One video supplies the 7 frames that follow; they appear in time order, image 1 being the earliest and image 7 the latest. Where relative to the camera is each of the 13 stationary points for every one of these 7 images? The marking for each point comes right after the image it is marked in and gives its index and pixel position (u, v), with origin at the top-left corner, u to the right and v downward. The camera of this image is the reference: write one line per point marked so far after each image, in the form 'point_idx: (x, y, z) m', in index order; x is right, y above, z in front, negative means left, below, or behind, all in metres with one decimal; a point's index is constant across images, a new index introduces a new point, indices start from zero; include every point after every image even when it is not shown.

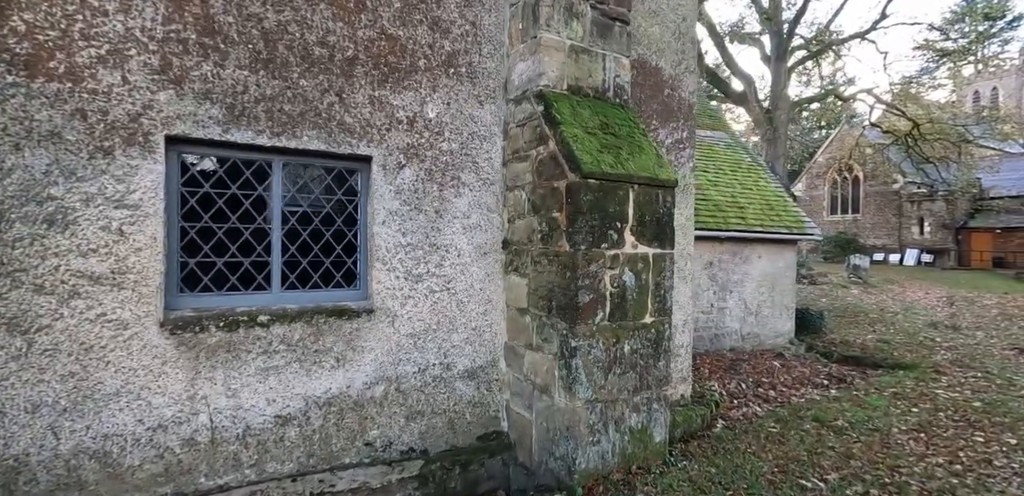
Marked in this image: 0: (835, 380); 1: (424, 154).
0: (+4.9, -2.0, +8.1) m
1: (-0.7, +0.8, +4.5) m
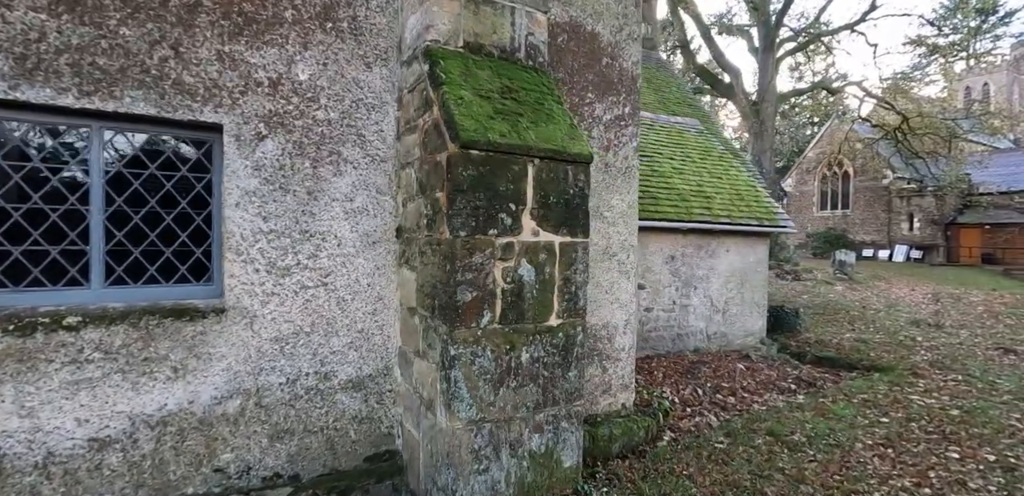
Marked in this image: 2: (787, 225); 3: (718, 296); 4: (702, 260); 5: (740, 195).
0: (+4.1, -1.9, +7.5) m
1: (-1.6, +0.9, +3.8) m
2: (+4.6, +0.4, +8.9) m
3: (+3.4, -0.8, +8.7) m
4: (+3.1, -0.2, +8.5) m
5: (+3.9, +0.9, +9.1) m
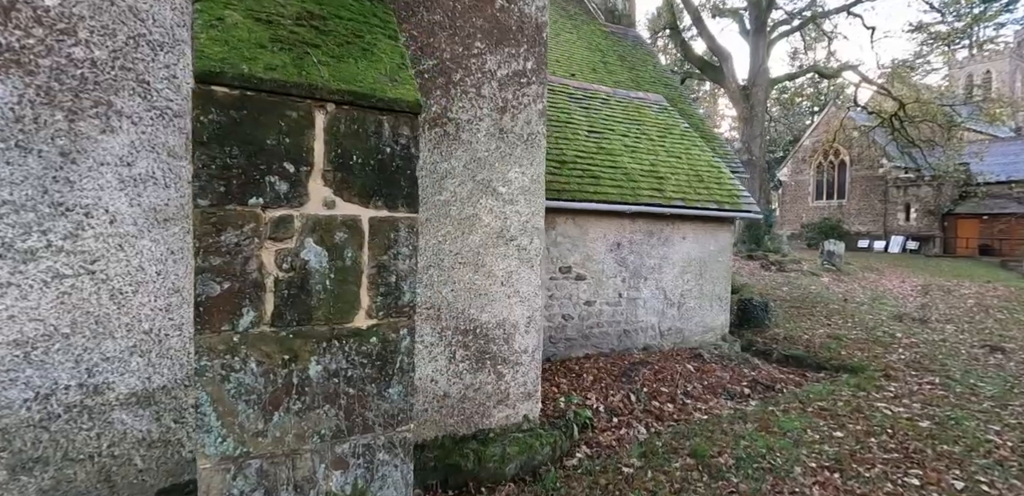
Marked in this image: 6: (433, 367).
0: (+3.1, -1.7, +6.6) m
1: (-2.6, +1.0, +2.9) m
2: (+3.6, +0.6, +8.1) m
3: (+2.4, -0.6, +7.8) m
4: (+2.0, 0.0, +7.6) m
5: (+2.9, +1.1, +8.2) m
6: (-0.6, -0.9, +4.1) m
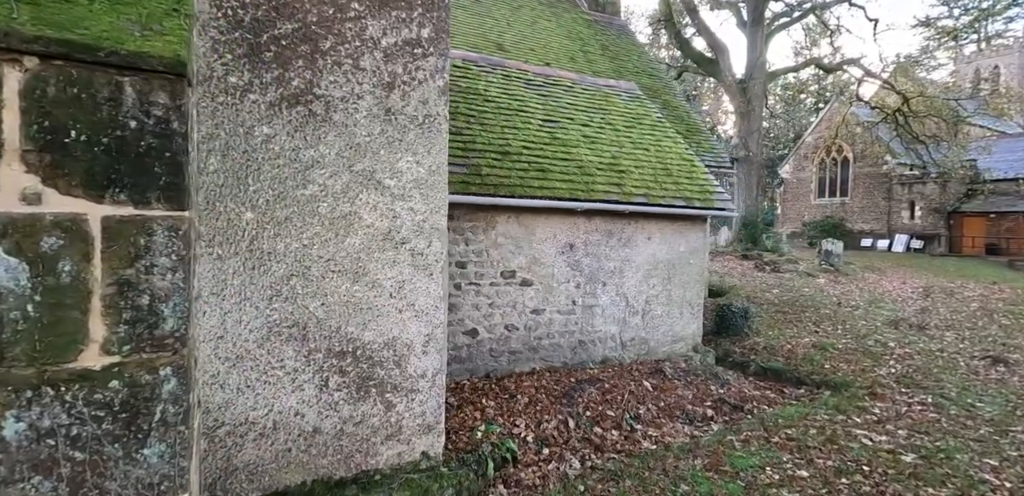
0: (+2.3, -1.8, +5.8) m
1: (-3.4, +1.0, +2.2) m
2: (+2.9, +0.6, +7.3) m
3: (+1.6, -0.6, +7.1) m
4: (+1.3, 0.0, +6.8) m
5: (+2.2, +1.1, +7.4) m
6: (-1.4, -1.0, +3.4) m
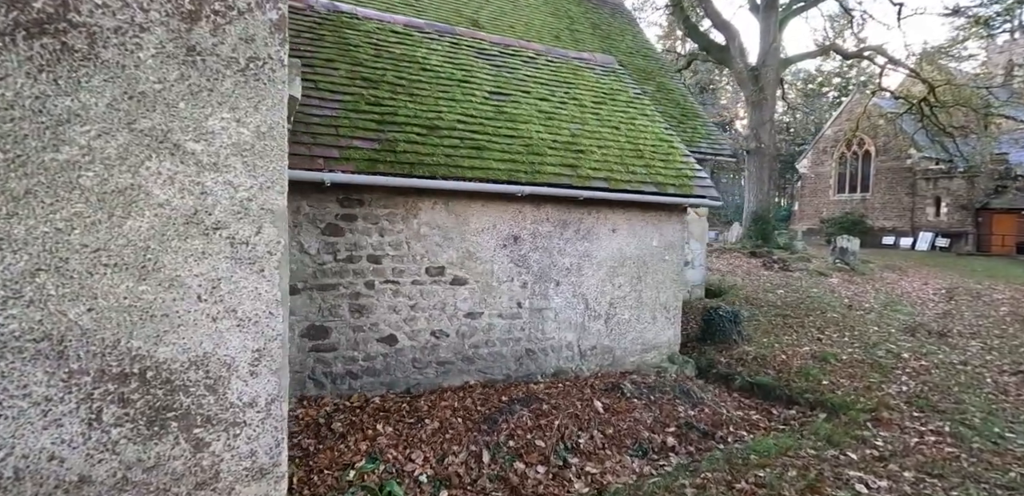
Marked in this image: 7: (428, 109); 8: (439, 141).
0: (+1.6, -1.7, +4.8) m
1: (-4.2, +1.0, +1.3) m
2: (+2.2, +0.6, +6.2) m
3: (+1.0, -0.5, +6.1) m
4: (+0.6, +0.1, +5.8) m
5: (+1.5, +1.1, +6.4) m
6: (-2.2, -0.9, +2.5) m
7: (-0.8, +1.4, +5.3) m
8: (-0.7, +1.0, +5.0) m
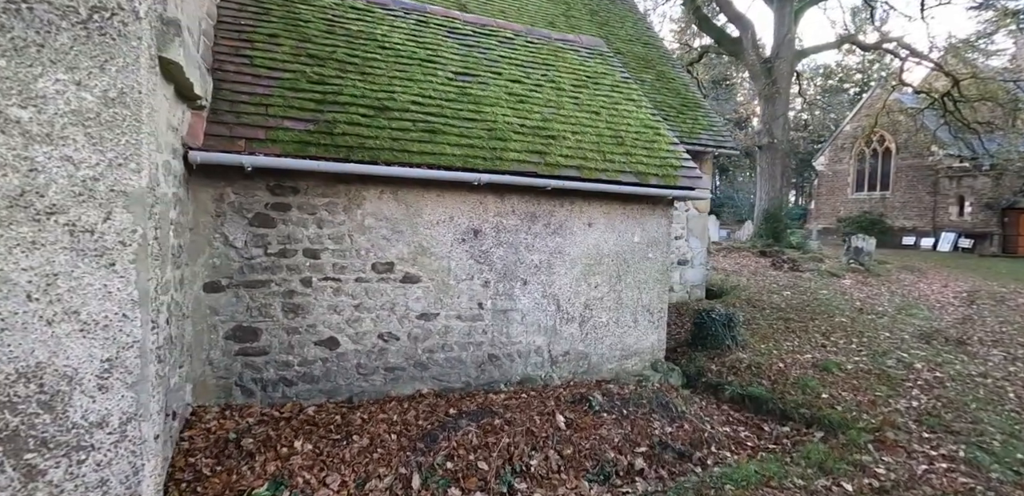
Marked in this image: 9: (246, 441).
0: (+1.2, -1.7, +4.3) m
1: (-4.6, +1.1, +0.9) m
2: (+1.9, +0.7, +5.6) m
3: (+0.6, -0.5, +5.5) m
4: (+0.3, +0.1, +5.3) m
5: (+1.2, +1.2, +5.8) m
6: (-2.6, -0.8, +2.1) m
7: (-1.2, +1.5, +4.8) m
8: (-1.1, +1.1, +4.5) m
9: (-1.8, -1.3, +3.5) m
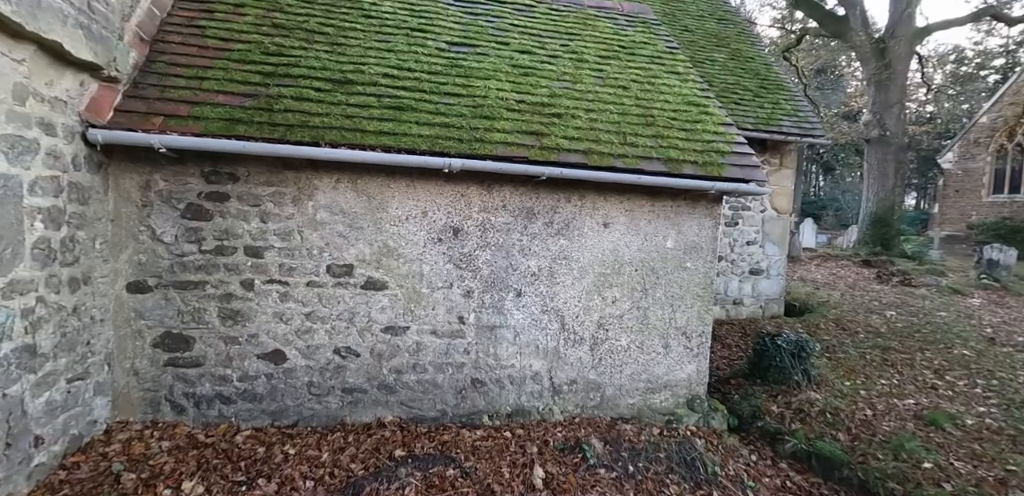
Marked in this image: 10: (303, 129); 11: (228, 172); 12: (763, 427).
0: (+0.9, -1.7, +3.2) m
1: (-5.3, +1.2, +0.8) m
2: (+1.9, +0.6, +4.4) m
3: (+0.6, -0.5, +4.5) m
4: (+0.2, +0.1, +4.3) m
5: (+1.3, +1.1, +4.7) m
6: (-3.2, -0.8, +1.6) m
7: (-1.3, +1.5, +4.1) m
8: (-1.2, +1.1, +3.8) m
9: (-2.1, -1.3, +2.9) m
10: (-1.4, +0.8, +3.5) m
11: (-1.9, +0.5, +3.6) m
12: (+2.2, -1.6, +4.8) m
